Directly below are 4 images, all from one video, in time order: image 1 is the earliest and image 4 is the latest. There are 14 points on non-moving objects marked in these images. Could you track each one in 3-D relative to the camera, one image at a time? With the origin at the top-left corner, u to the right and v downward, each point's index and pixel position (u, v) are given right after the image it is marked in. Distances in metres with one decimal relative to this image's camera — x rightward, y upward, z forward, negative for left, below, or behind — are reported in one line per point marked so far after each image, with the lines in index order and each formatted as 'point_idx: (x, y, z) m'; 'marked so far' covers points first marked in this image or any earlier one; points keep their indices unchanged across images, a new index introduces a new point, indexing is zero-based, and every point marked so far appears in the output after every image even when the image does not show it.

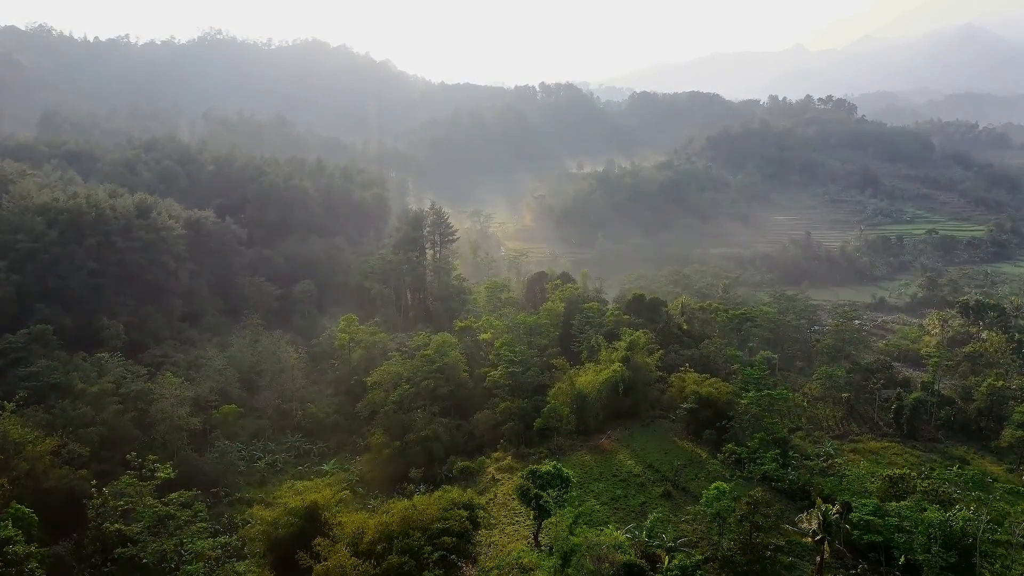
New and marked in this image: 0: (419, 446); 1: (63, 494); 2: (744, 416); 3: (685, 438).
0: (-3.4, -5.7, +19.4) m
1: (-13.8, -6.3, +16.5) m
2: (+8.1, -4.5, +18.7) m
3: (+6.4, -5.6, +19.8) m
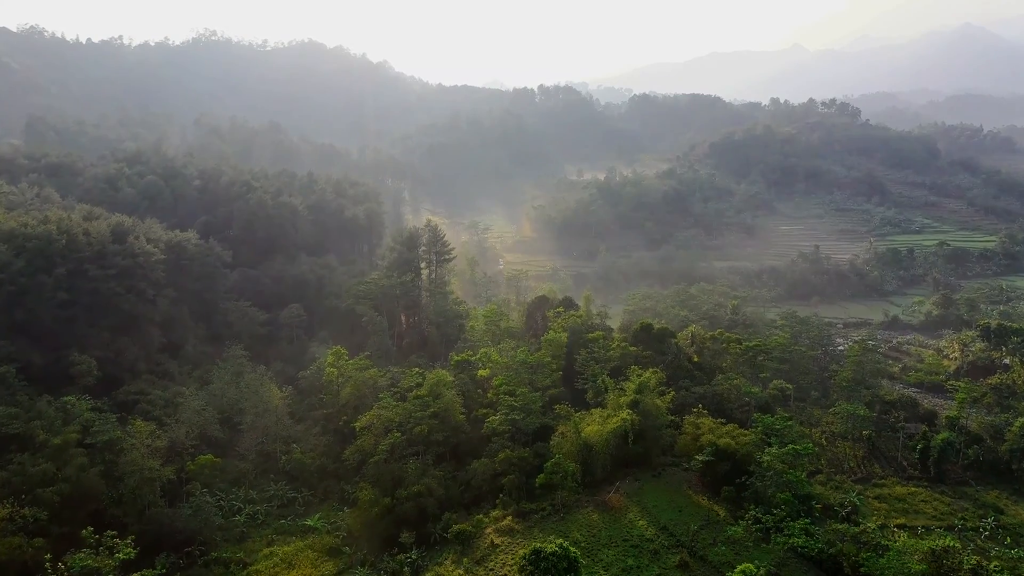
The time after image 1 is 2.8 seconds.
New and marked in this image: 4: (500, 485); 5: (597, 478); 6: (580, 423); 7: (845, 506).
0: (-3.4, -7.1, +17.8) m
1: (-13.8, -7.8, +14.9) m
2: (+8.1, -5.9, +17.1) m
3: (+6.4, -7.0, +18.2) m
4: (-0.4, -6.9, +18.8) m
5: (+3.0, -6.6, +18.7) m
6: (+2.4, -4.8, +19.3) m
7: (+11.8, -7.7, +19.1) m
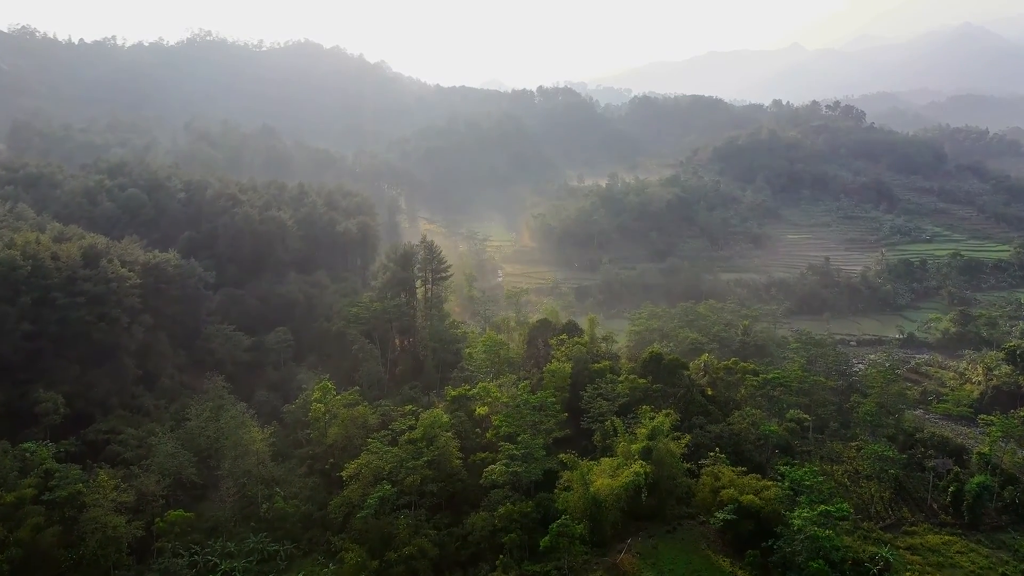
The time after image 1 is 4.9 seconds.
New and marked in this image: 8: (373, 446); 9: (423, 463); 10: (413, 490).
0: (-3.3, -8.4, +16.1) m
1: (-13.8, -9.0, +13.2) m
2: (+8.1, -7.1, +15.4) m
3: (+6.5, -8.2, +16.5) m
4: (-0.4, -8.1, +17.1) m
5: (+3.0, -7.8, +17.0) m
6: (+2.5, -6.1, +17.6) m
7: (+11.9, -8.9, +17.4) m
8: (-5.0, -5.7, +19.4) m
9: (-3.1, -6.0, +18.7) m
10: (-3.3, -6.8, +18.1) m
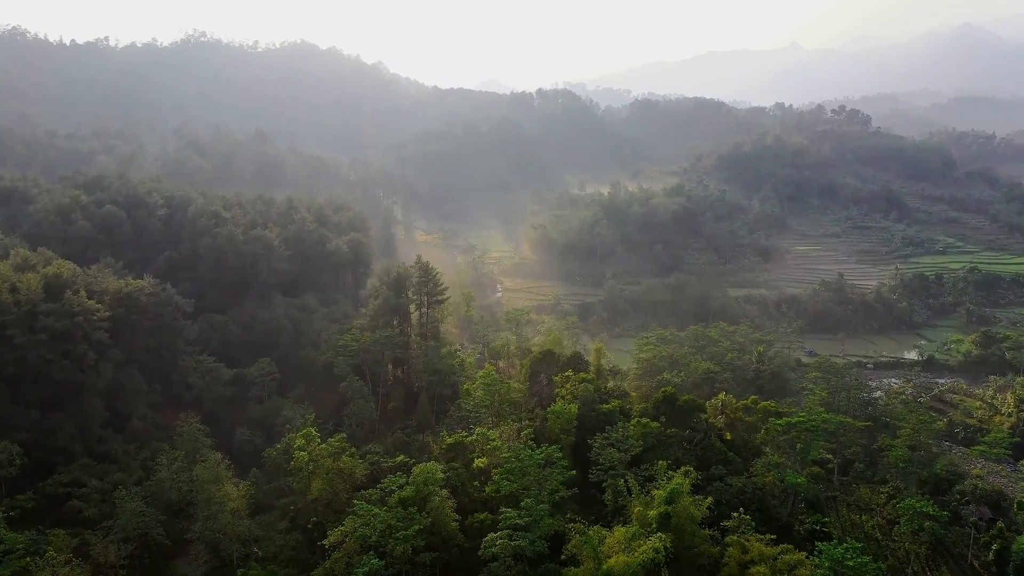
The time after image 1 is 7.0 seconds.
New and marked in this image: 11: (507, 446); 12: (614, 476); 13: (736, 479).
0: (-3.3, -9.8, +14.1) m
1: (-13.7, -10.5, +11.2) m
2: (+8.2, -8.5, +13.5) m
3: (+6.6, -9.6, +14.6) m
4: (-0.3, -9.6, +15.1) m
5: (+3.1, -9.3, +15.1) m
6: (+2.5, -7.5, +15.7) m
7: (+11.9, -10.3, +15.5) m
8: (-5.0, -7.1, +17.5) m
9: (-3.0, -7.4, +16.7) m
10: (-3.3, -8.2, +16.2) m
11: (-0.2, -5.7, +19.3) m
12: (+3.5, -6.5, +18.7) m
13: (+8.1, -6.9, +19.3) m
